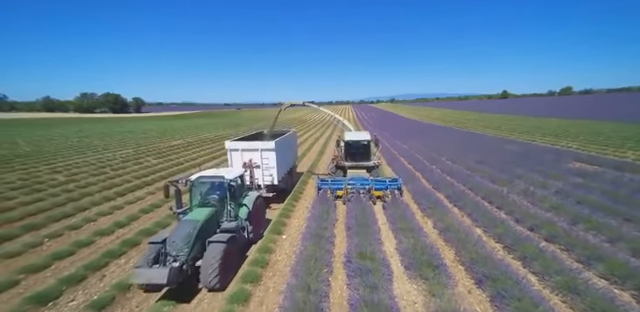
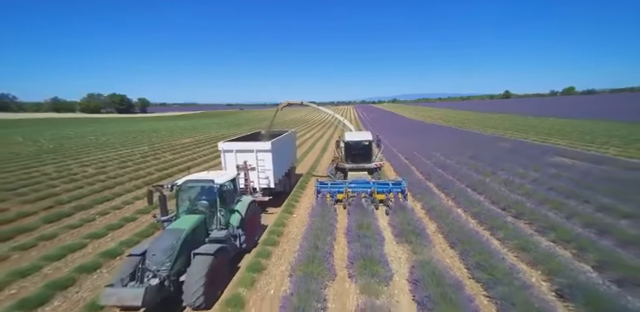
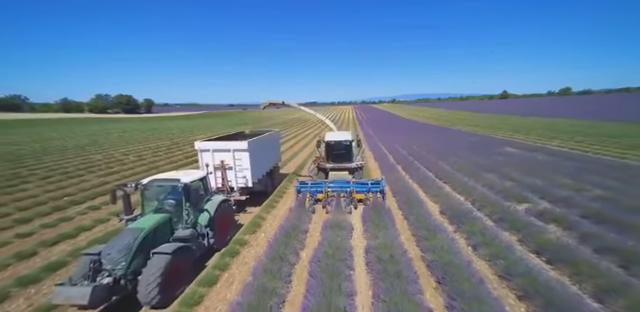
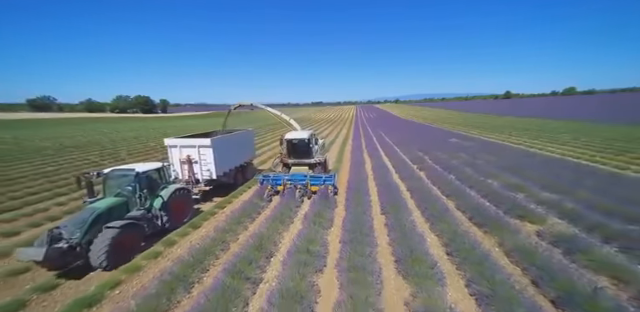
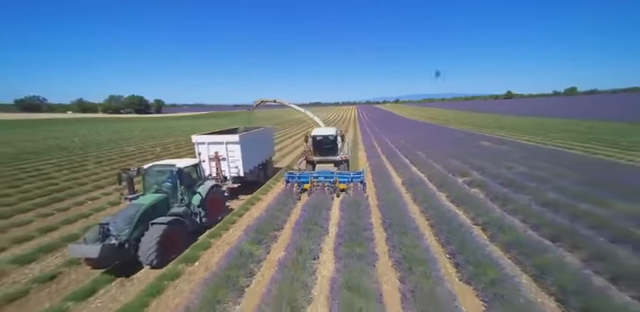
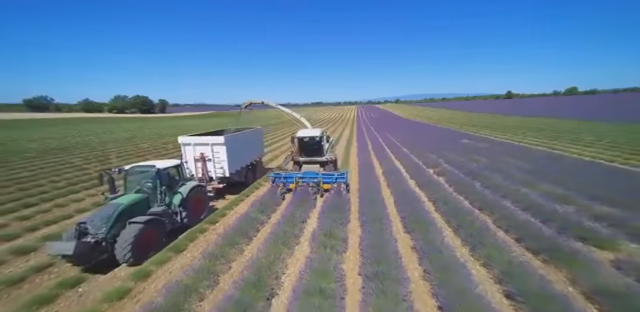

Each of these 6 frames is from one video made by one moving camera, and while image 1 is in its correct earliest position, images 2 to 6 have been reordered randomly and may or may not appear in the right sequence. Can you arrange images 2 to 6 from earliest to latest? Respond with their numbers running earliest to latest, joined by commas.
2, 3, 5, 6, 4
